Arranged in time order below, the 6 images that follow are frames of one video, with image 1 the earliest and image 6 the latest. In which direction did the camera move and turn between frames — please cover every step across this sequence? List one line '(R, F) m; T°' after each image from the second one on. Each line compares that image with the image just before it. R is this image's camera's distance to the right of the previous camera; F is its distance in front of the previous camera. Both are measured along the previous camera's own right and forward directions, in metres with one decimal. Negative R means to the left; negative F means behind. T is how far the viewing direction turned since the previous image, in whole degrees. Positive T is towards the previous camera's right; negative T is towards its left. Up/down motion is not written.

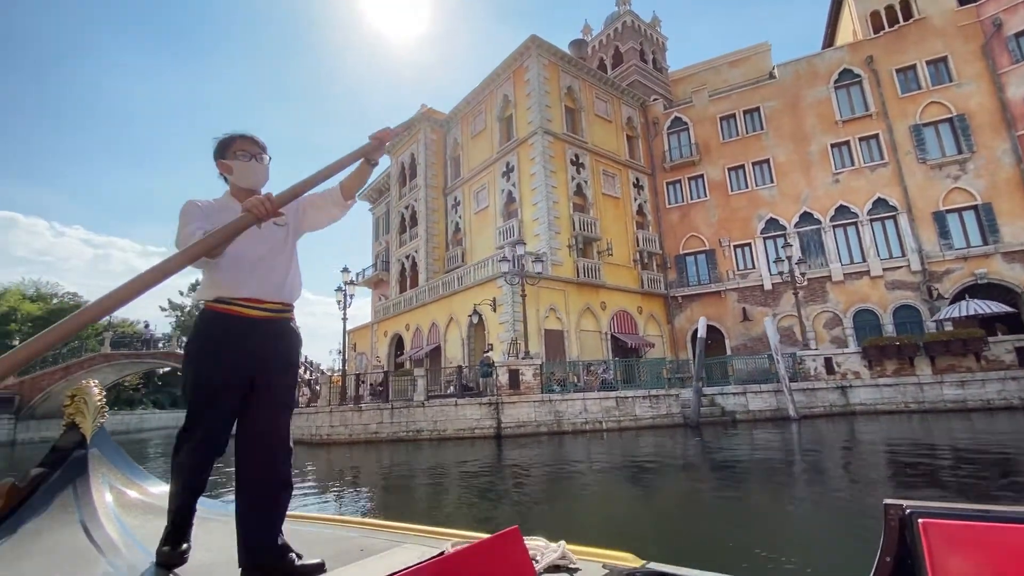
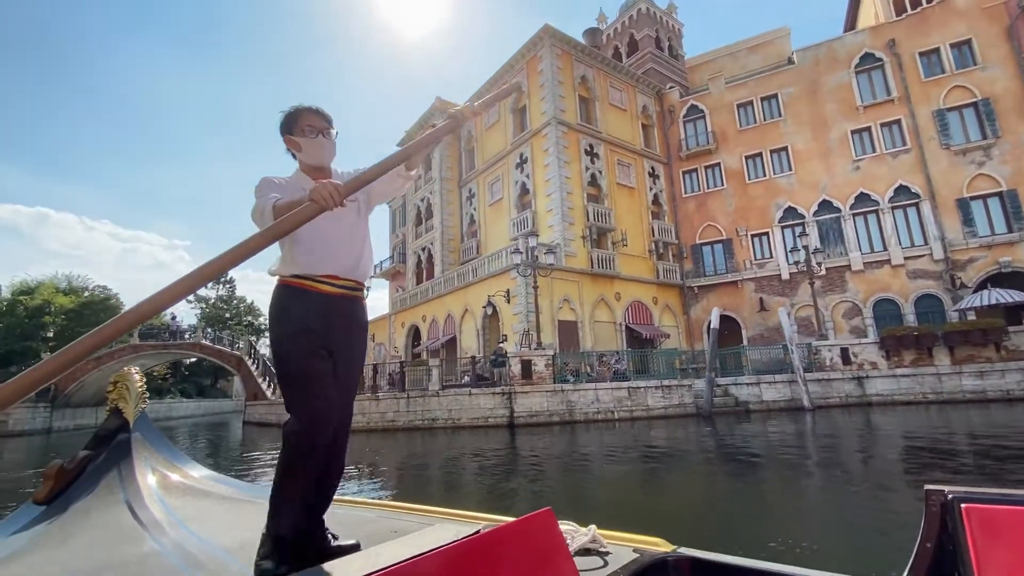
(+0.1, -0.2) m; -2°
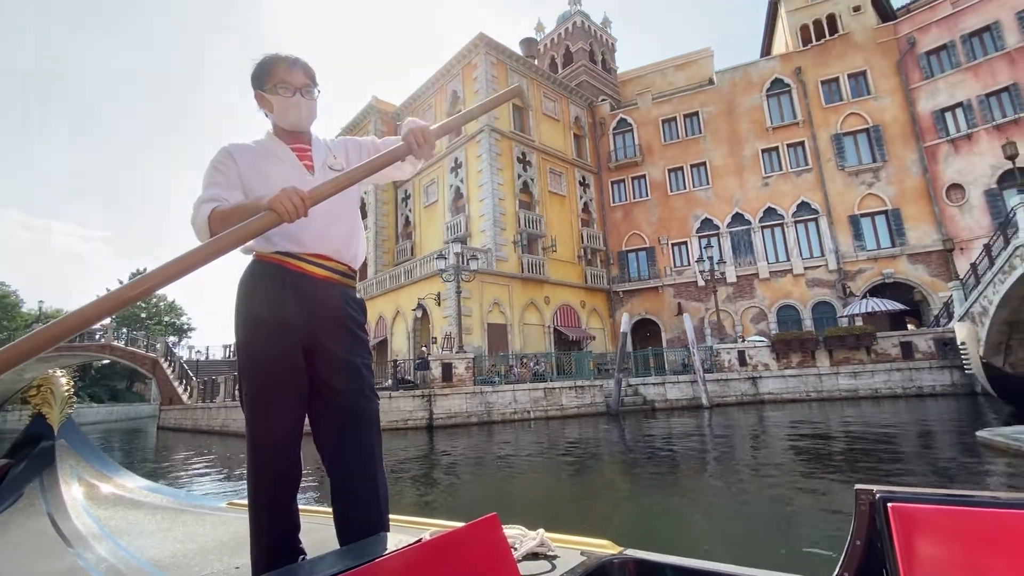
(+0.7, -0.4) m; +6°
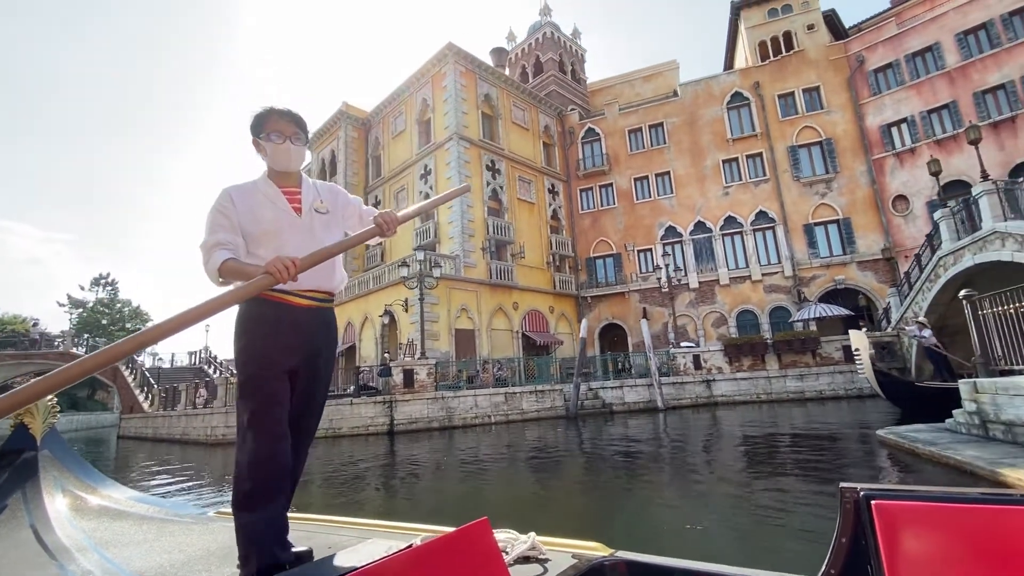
(+0.5, -0.4) m; +2°
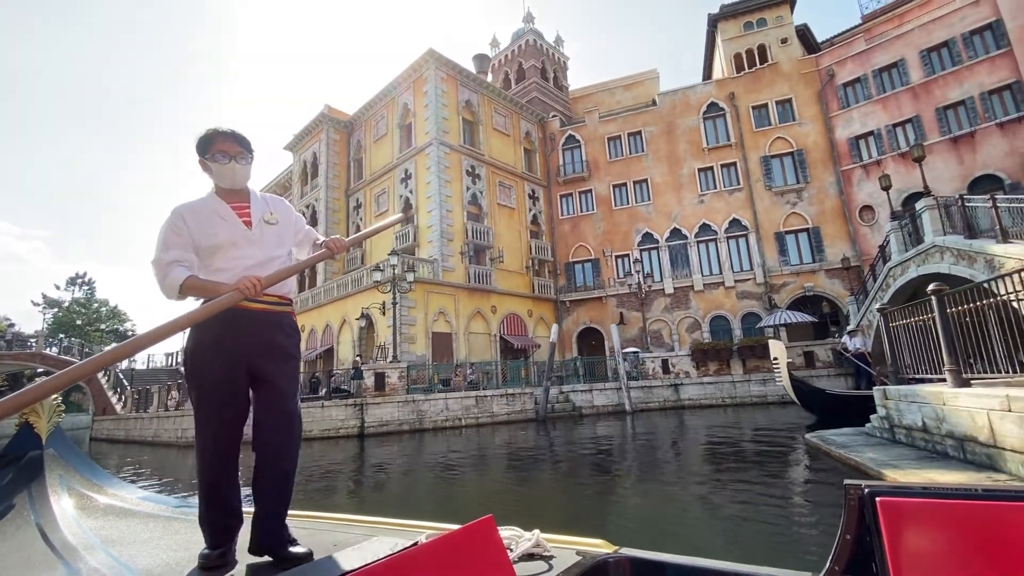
(+0.5, -0.3) m; +1°
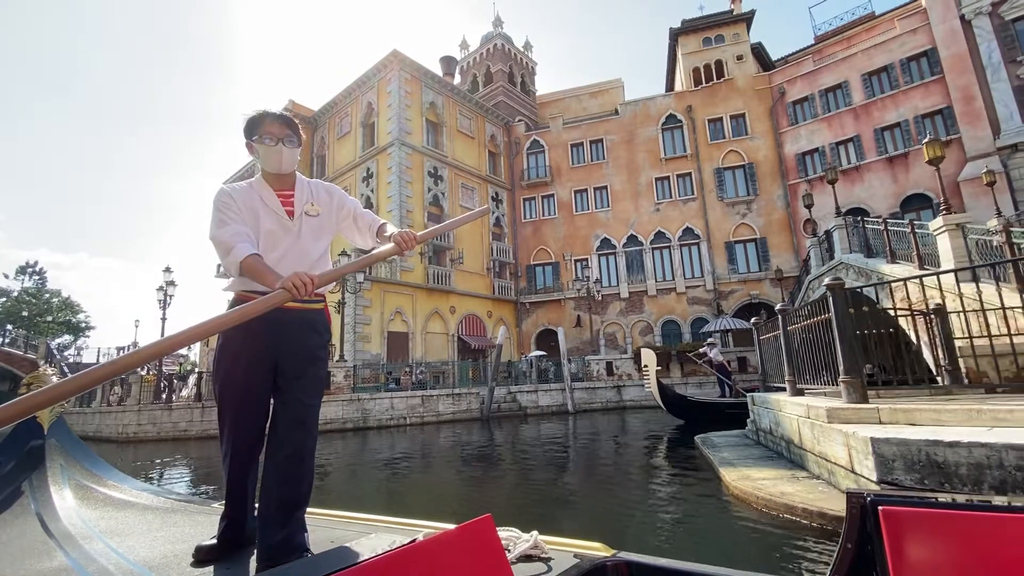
(+0.8, -0.5) m; +3°
